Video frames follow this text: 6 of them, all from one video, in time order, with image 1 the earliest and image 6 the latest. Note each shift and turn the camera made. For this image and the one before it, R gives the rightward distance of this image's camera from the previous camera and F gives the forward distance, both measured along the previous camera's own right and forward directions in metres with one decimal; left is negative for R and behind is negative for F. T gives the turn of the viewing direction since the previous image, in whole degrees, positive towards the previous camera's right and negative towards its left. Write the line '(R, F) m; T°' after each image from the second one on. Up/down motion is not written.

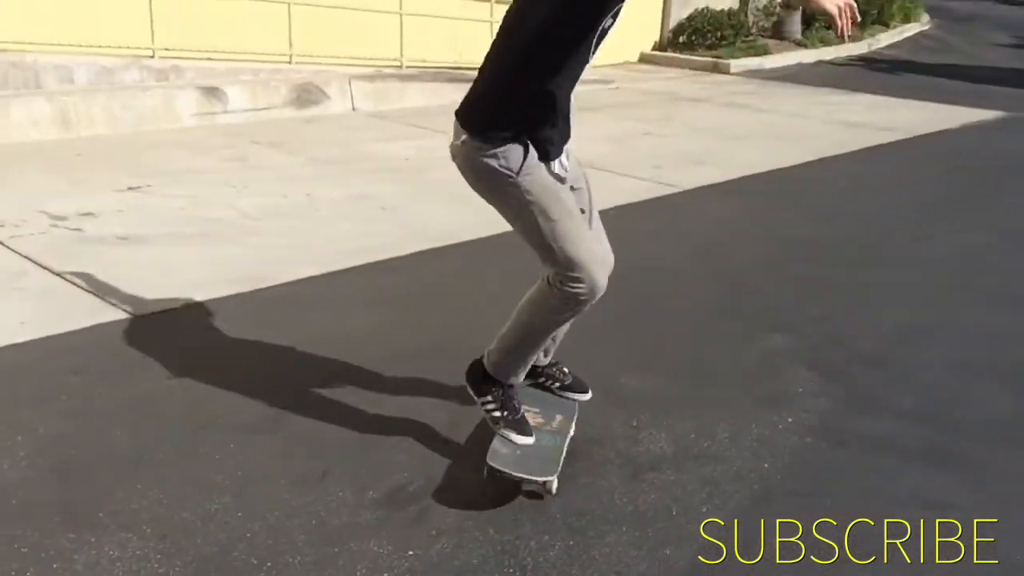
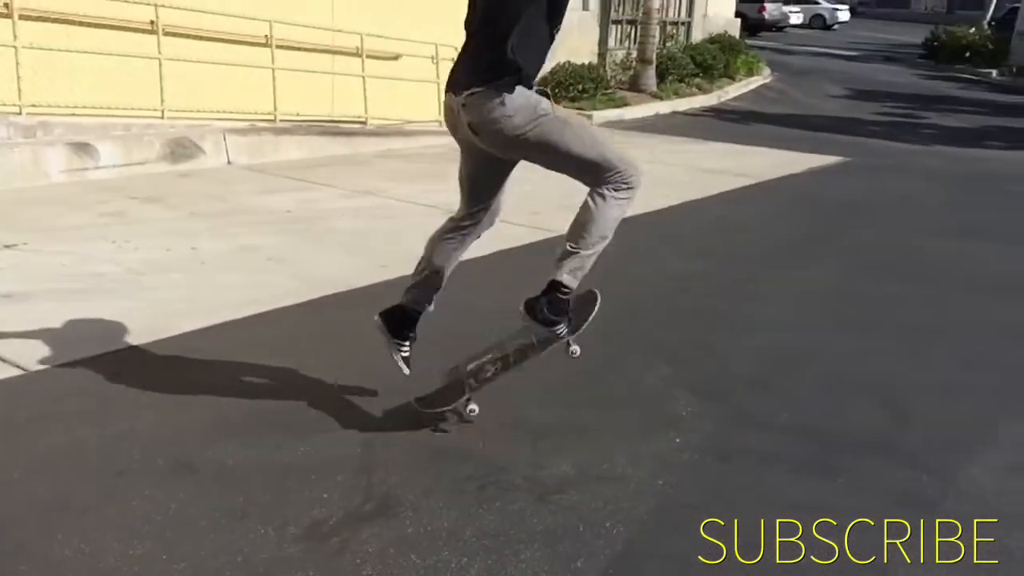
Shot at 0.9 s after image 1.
(-0.1, -0.2) m; +8°
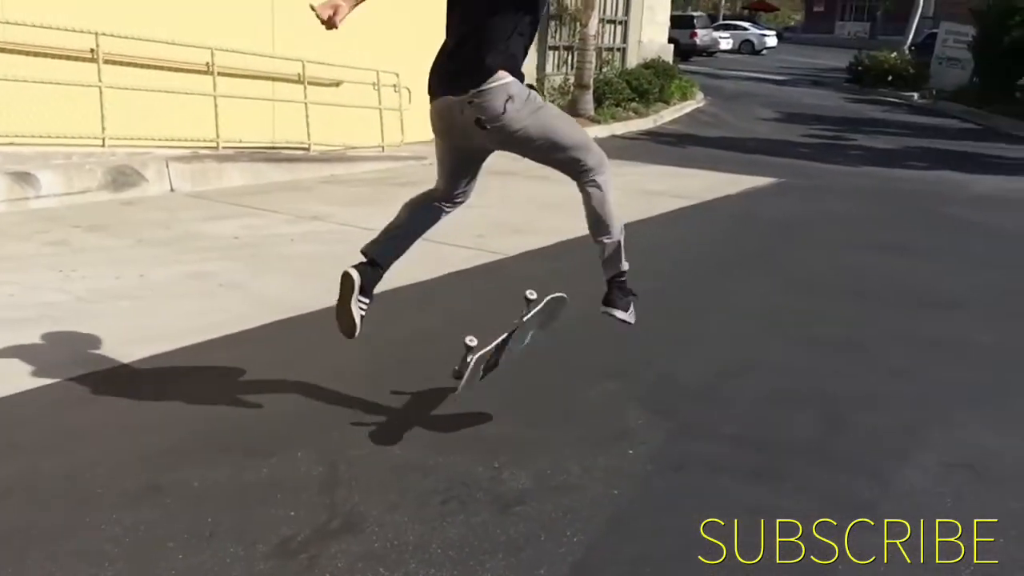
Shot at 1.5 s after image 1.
(-0.1, -0.1) m; +4°
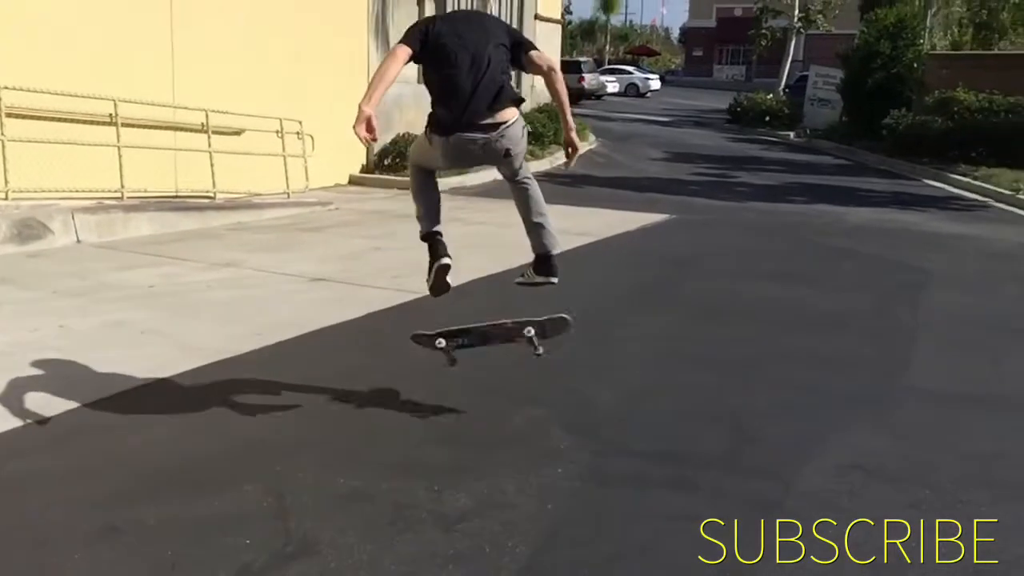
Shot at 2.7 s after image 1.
(-0.2, -0.3) m; +6°
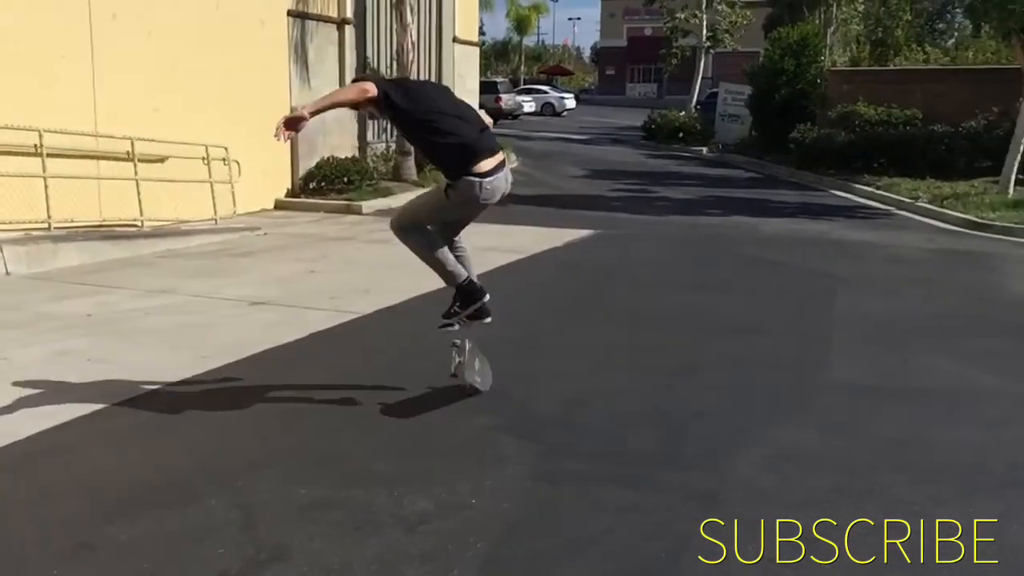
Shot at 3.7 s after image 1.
(-0.1, -0.3) m; +5°
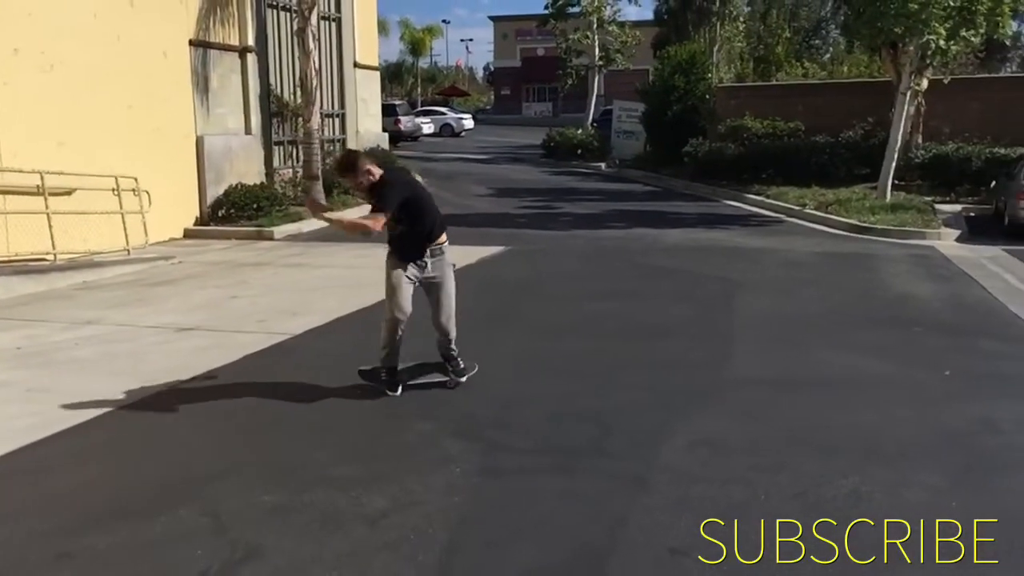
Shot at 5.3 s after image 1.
(-0.2, -0.4) m; +6°
